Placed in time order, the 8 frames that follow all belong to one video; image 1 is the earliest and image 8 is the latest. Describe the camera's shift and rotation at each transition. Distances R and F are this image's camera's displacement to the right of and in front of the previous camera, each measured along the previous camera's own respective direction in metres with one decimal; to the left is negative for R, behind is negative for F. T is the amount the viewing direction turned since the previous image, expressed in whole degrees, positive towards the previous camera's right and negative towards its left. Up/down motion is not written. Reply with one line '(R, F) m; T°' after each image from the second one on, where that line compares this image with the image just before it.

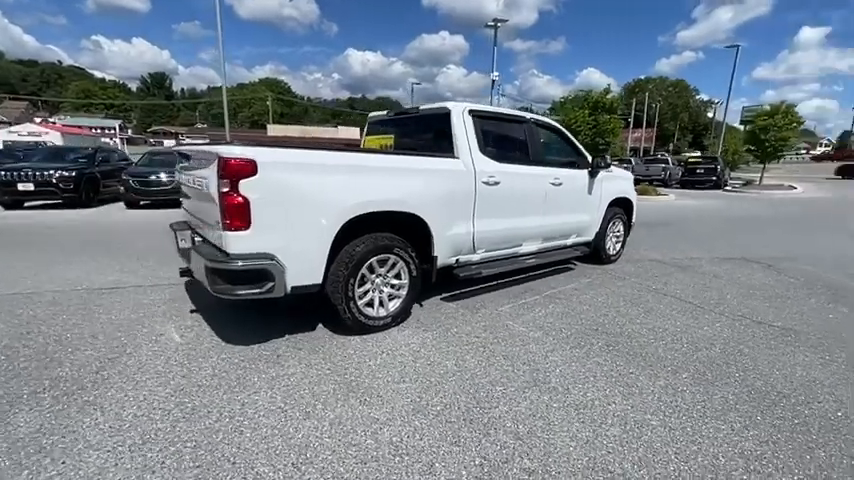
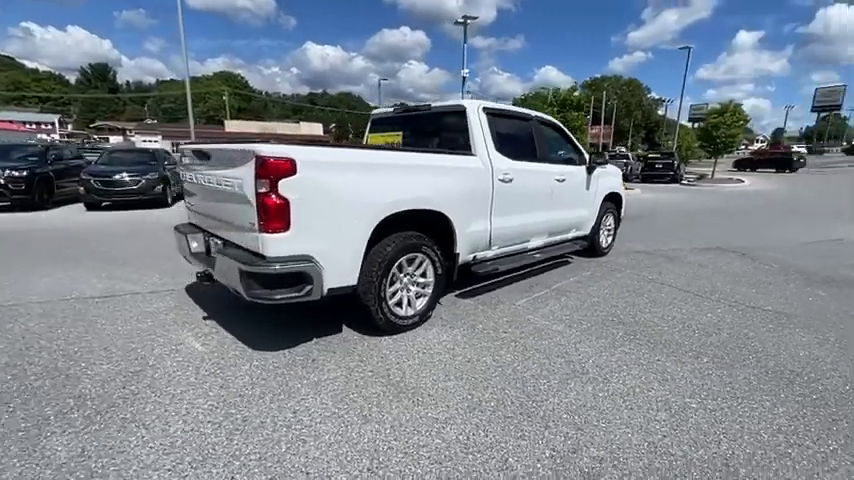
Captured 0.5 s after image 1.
(-0.6, 0.0) m; +5°
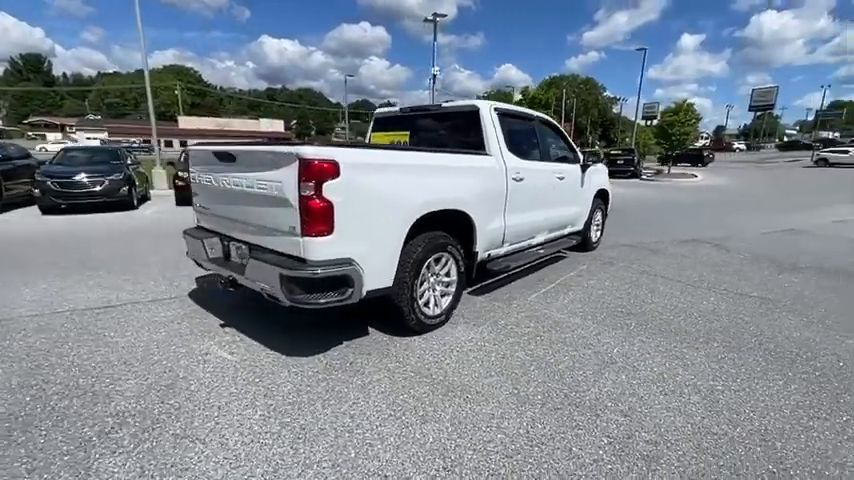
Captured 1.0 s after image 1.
(-0.6, 0.0) m; +5°
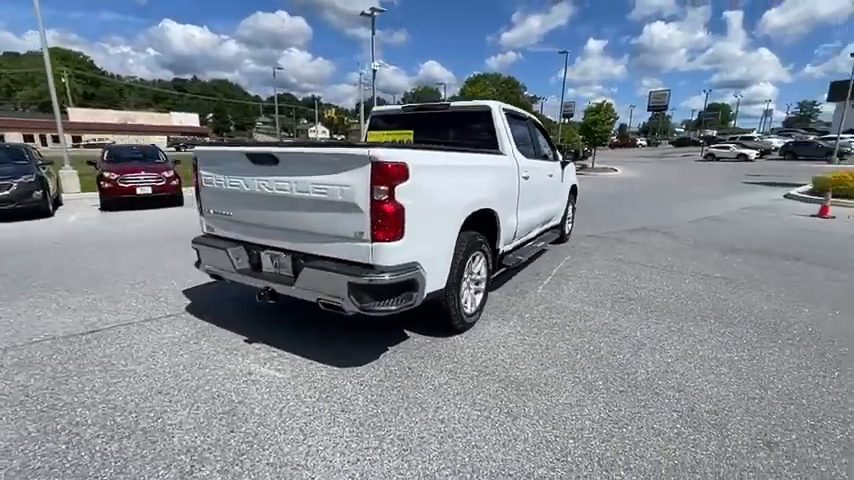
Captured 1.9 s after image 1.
(-1.0, +0.1) m; +10°
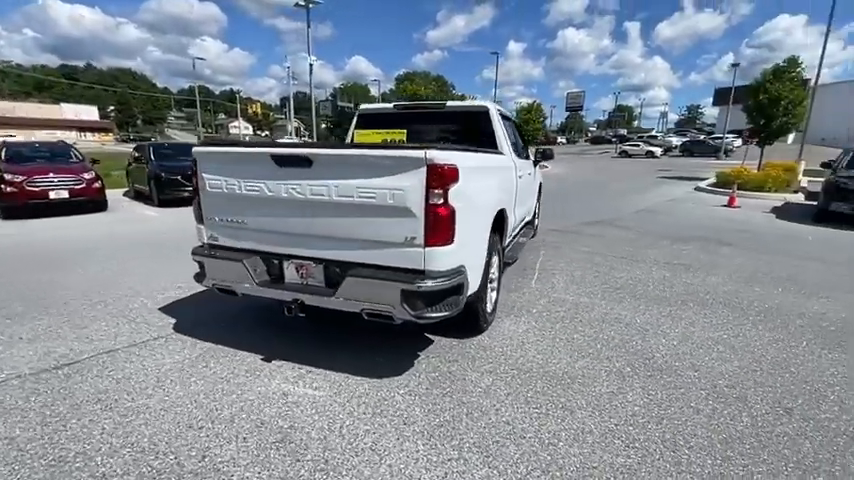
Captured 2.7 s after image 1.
(-0.8, +0.1) m; +10°
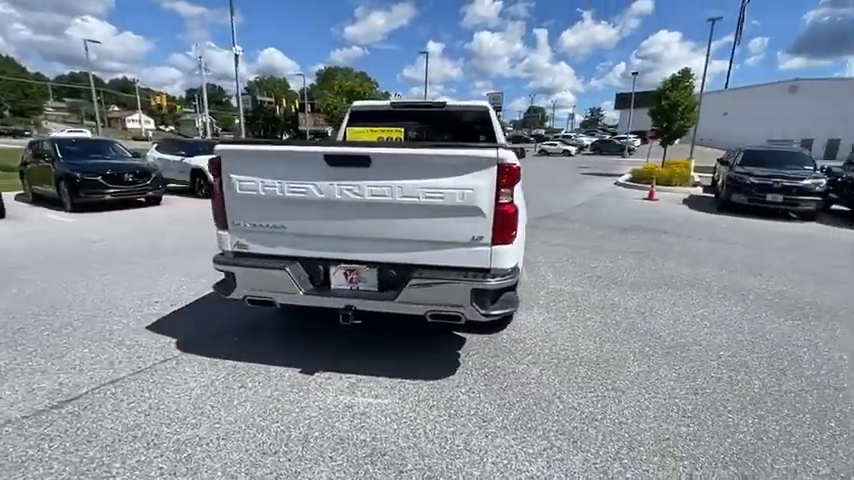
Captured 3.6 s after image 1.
(-0.9, +0.1) m; +11°
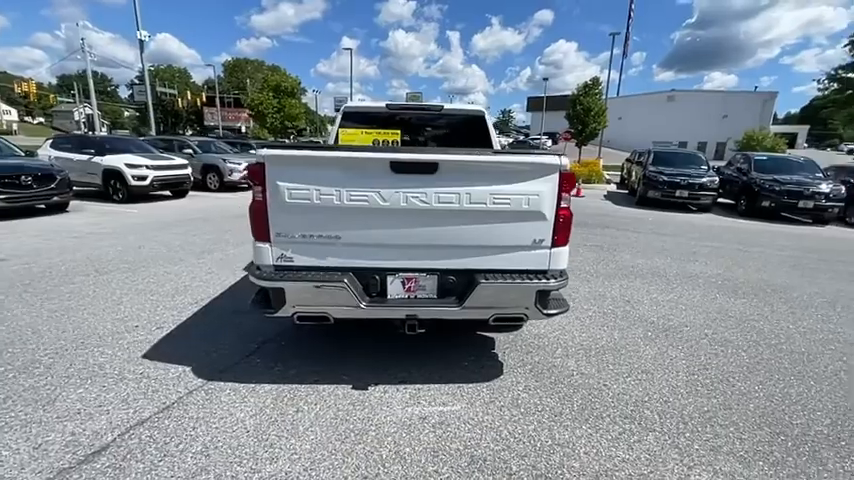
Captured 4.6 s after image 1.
(-1.0, +0.1) m; +11°
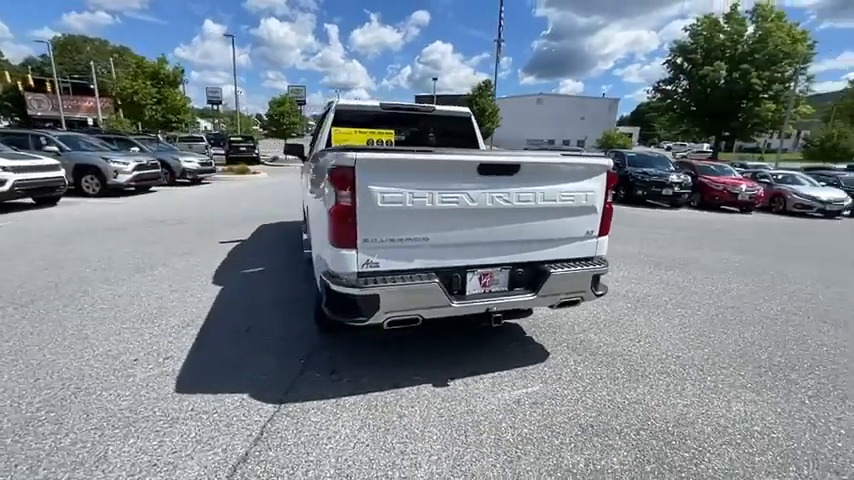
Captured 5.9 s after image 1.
(-1.3, +0.1) m; +16°
